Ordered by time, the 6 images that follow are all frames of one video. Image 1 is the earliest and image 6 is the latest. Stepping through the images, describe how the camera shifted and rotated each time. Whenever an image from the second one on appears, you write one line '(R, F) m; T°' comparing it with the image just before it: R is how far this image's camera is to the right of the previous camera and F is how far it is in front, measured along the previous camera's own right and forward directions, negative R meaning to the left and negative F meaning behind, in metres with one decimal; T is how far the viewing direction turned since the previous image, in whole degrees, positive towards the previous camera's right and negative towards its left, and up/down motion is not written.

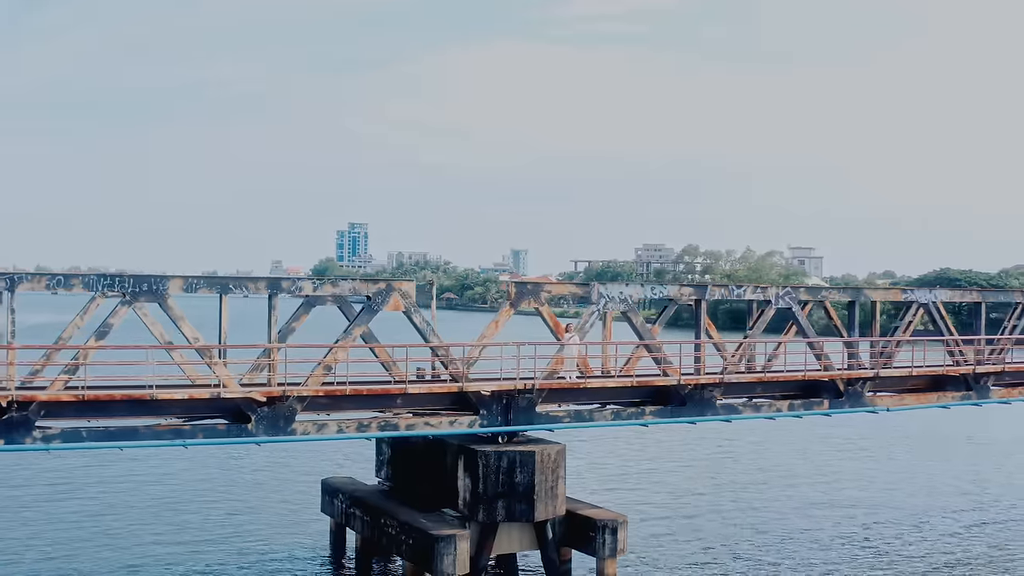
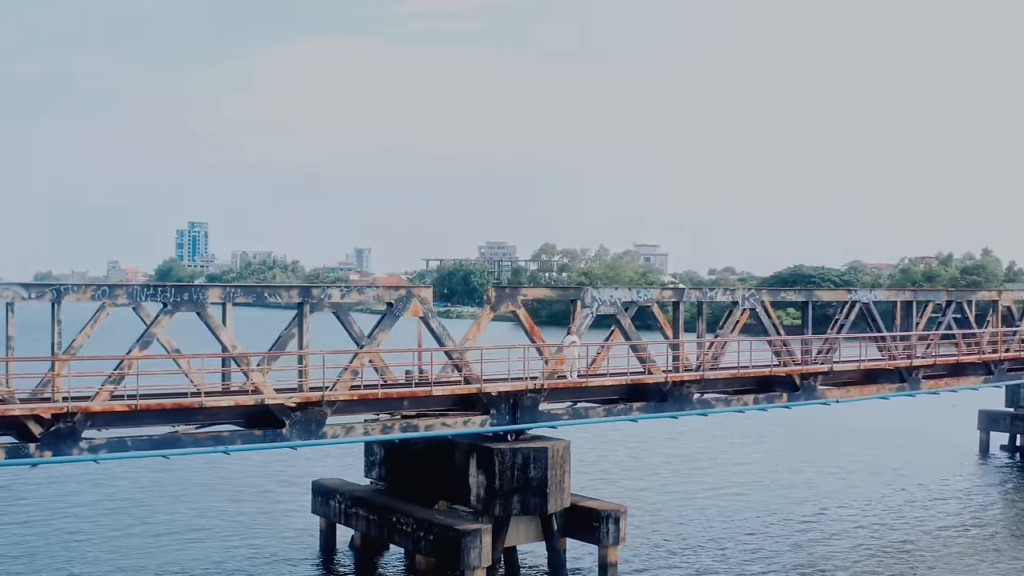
(-2.4, -0.8) m; +7°
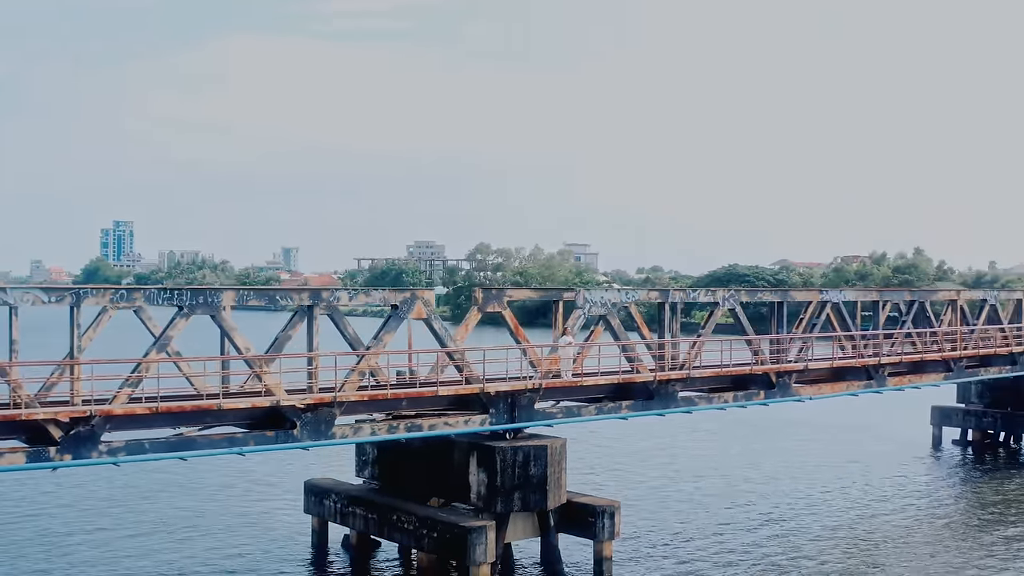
(-1.1, -0.4) m; +3°
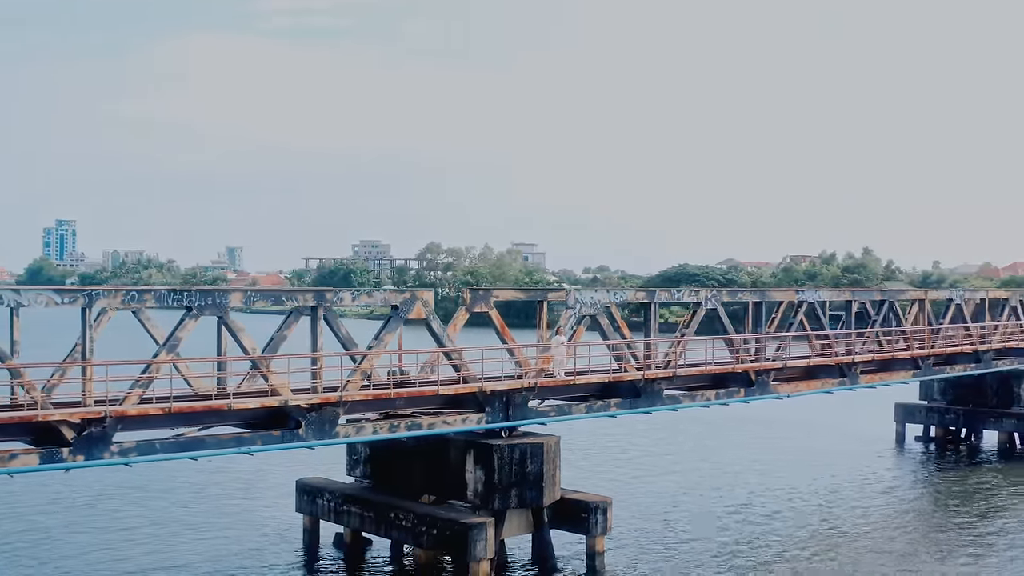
(-0.8, -0.4) m; +2°
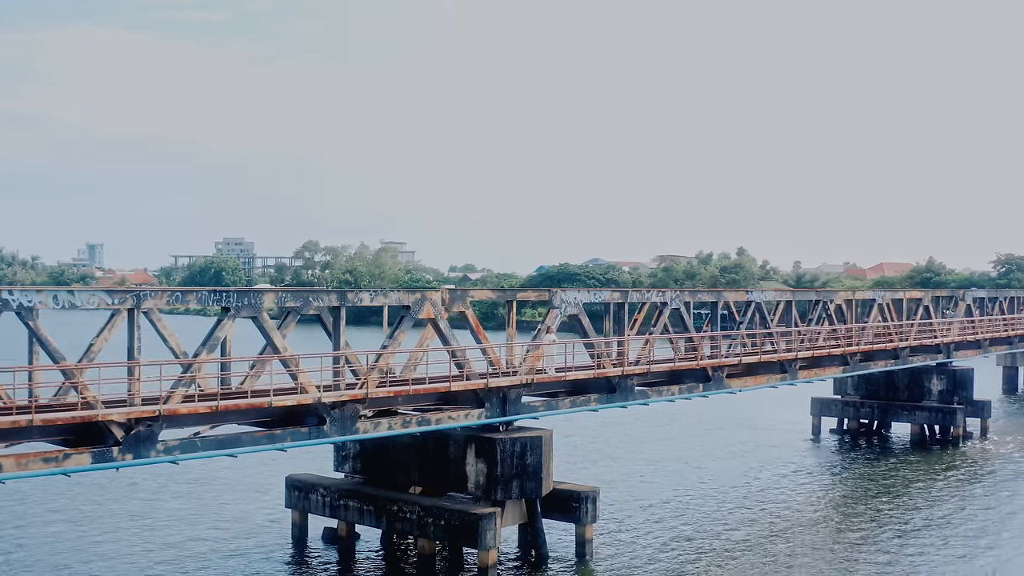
(-2.2, -1.0) m; +6°
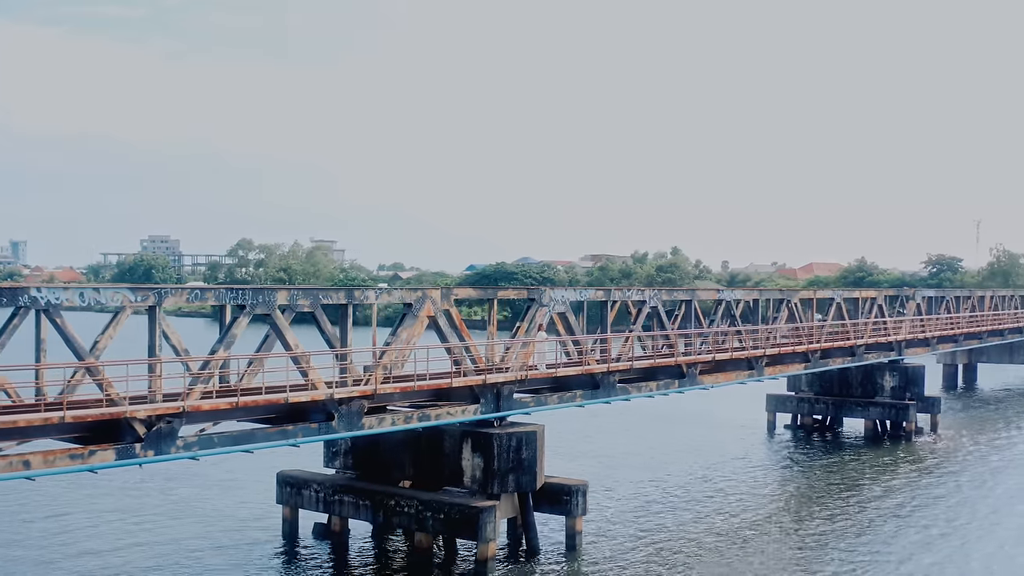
(-1.2, -0.5) m; +3°
